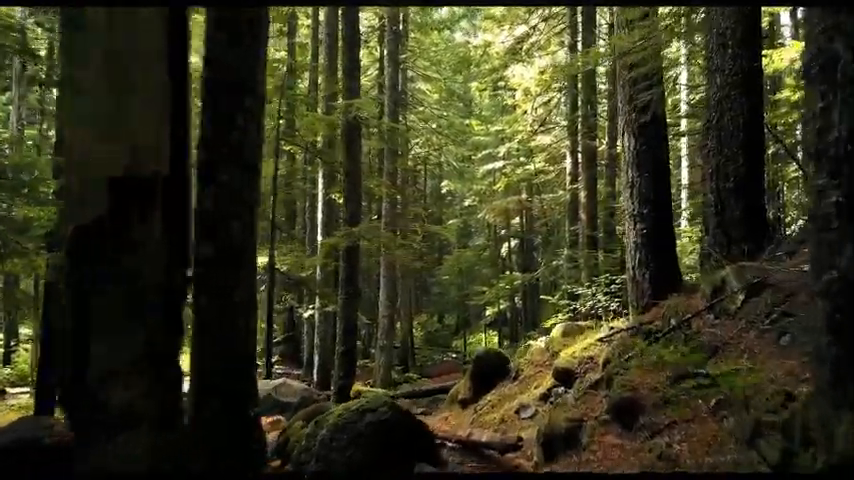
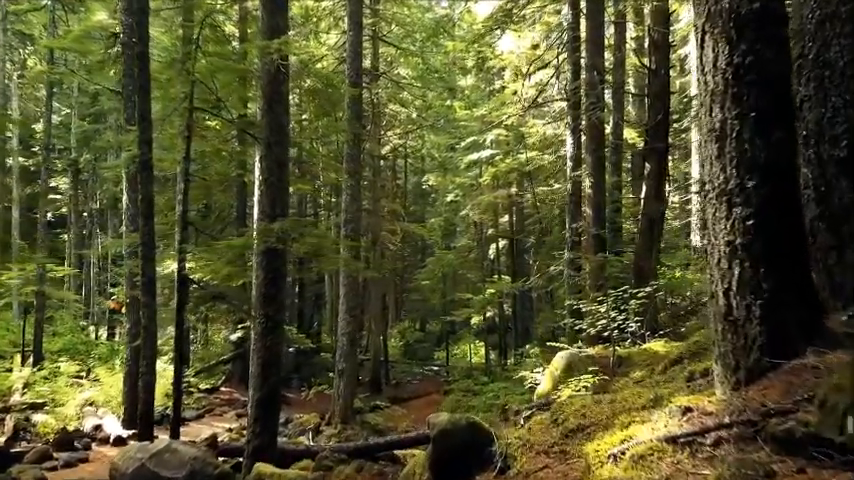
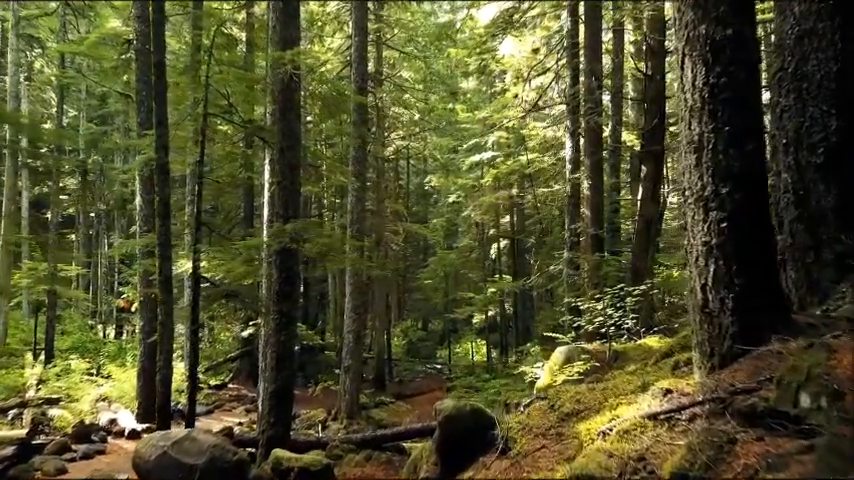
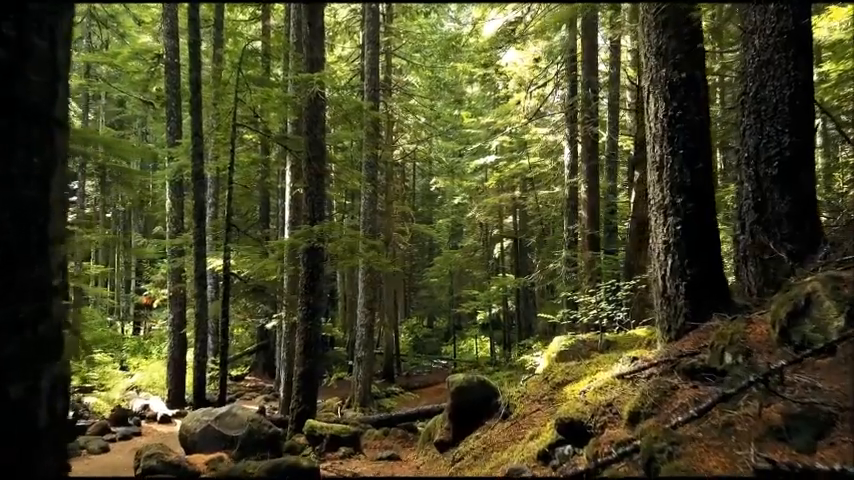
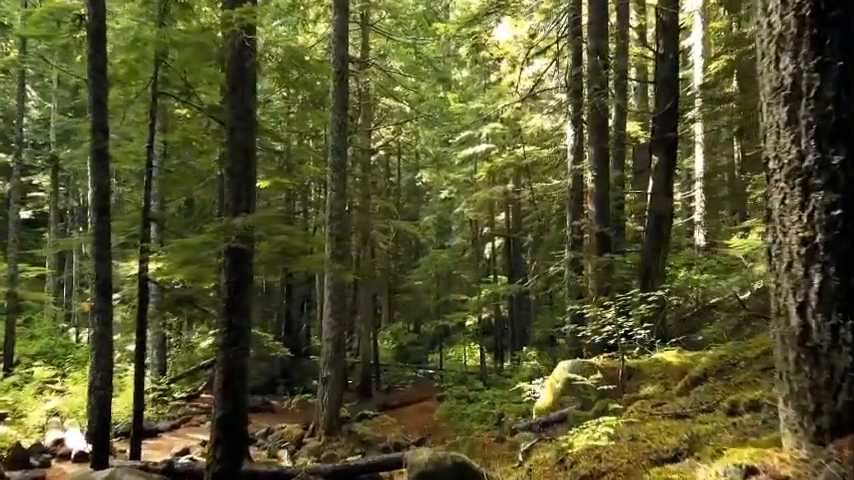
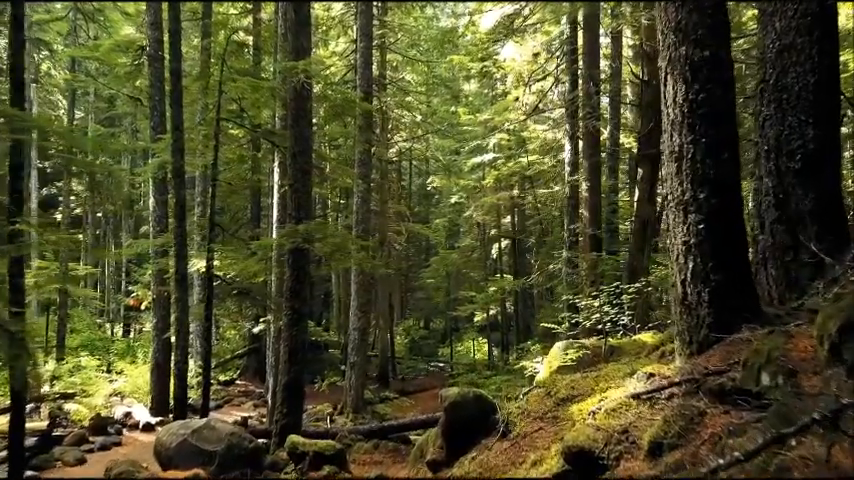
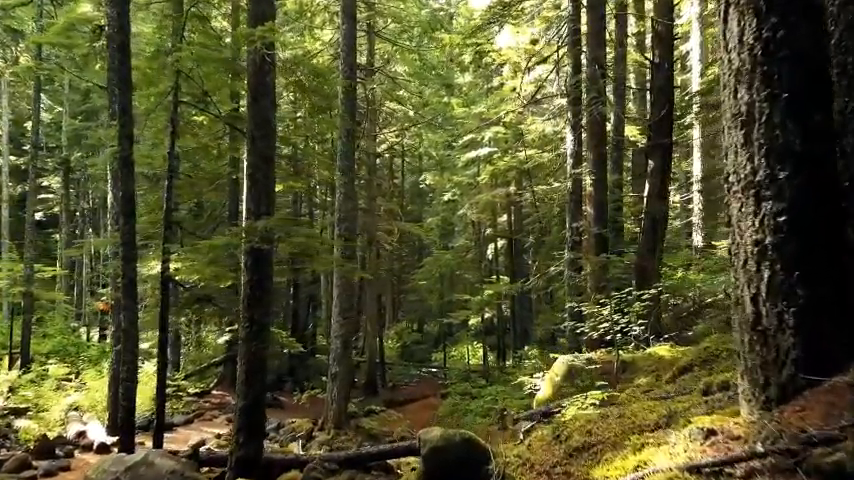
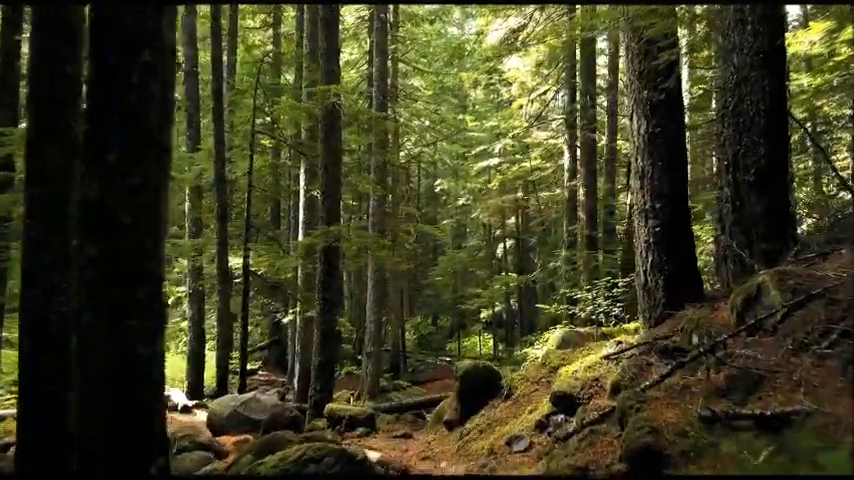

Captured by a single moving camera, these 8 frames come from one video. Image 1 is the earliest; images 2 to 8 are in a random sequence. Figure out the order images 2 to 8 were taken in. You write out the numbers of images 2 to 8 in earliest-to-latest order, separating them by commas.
8, 4, 6, 3, 2, 7, 5
